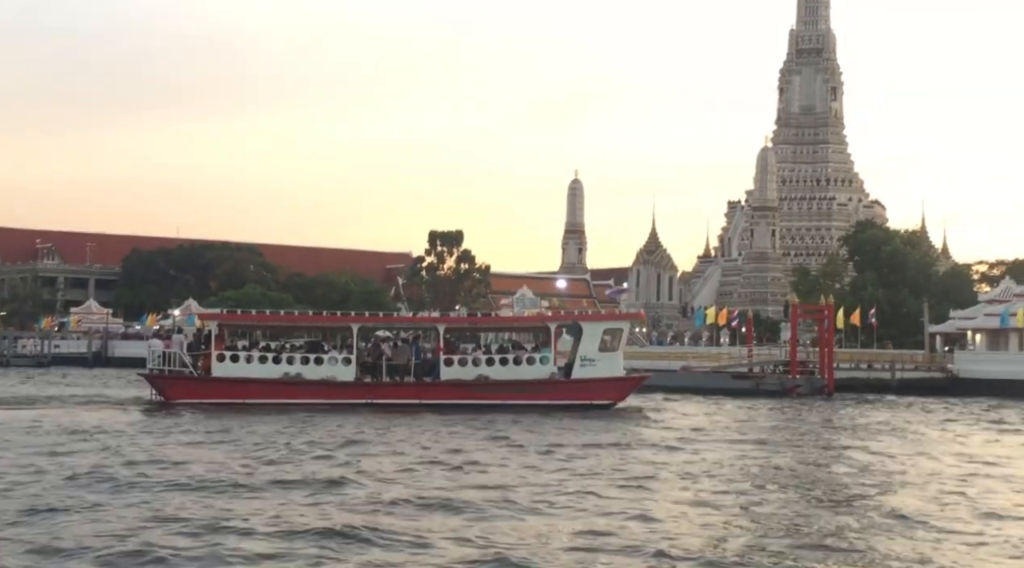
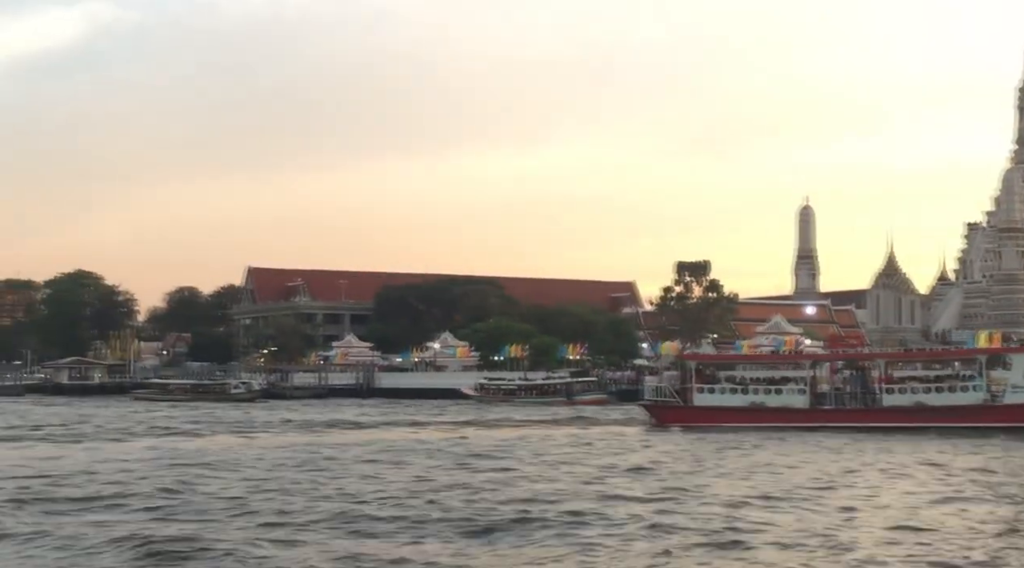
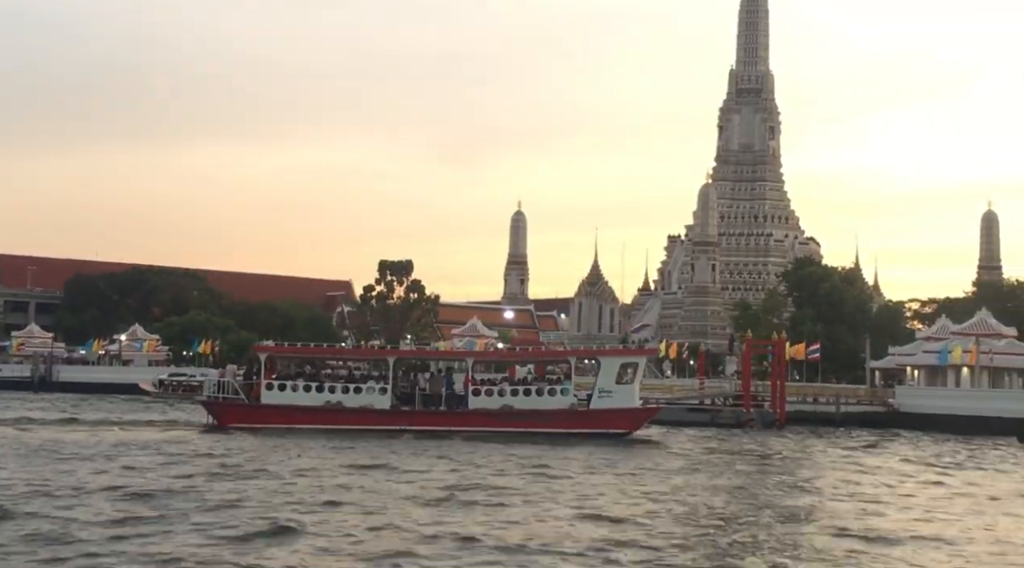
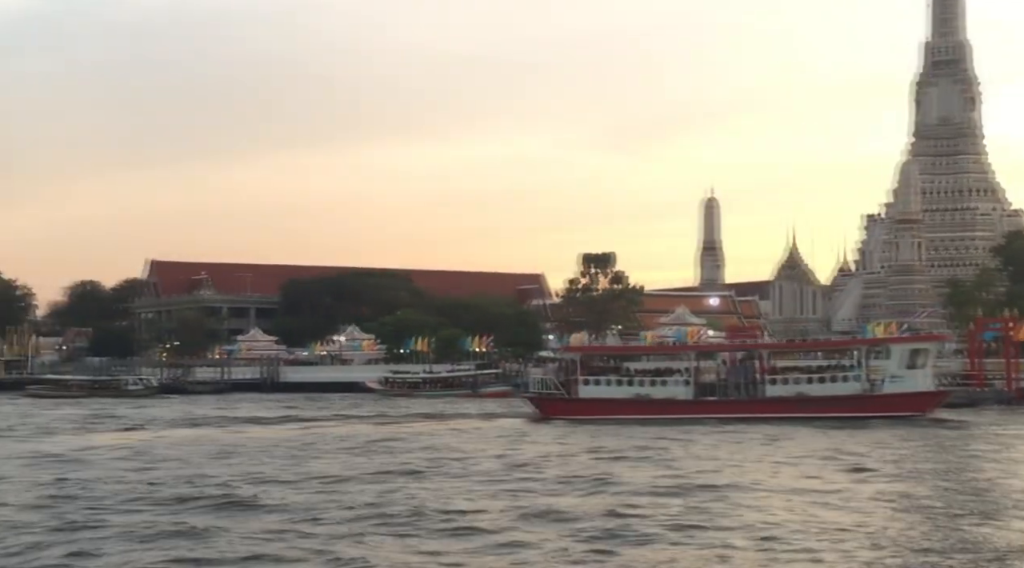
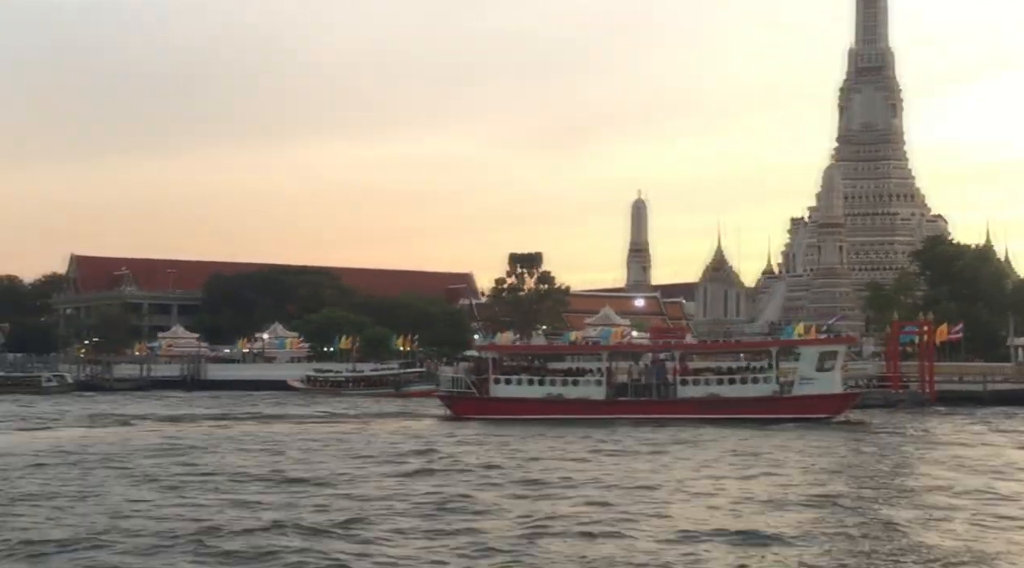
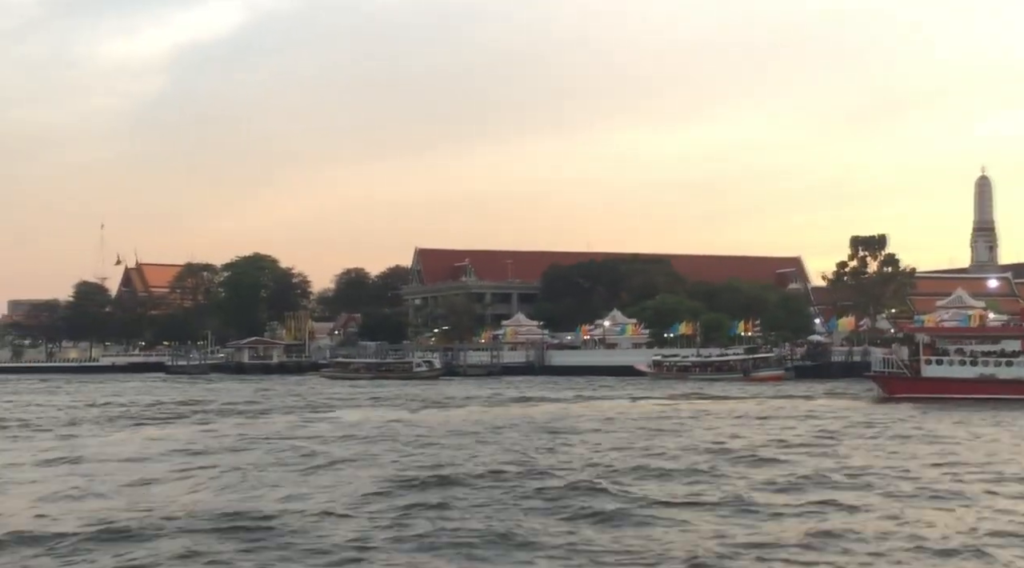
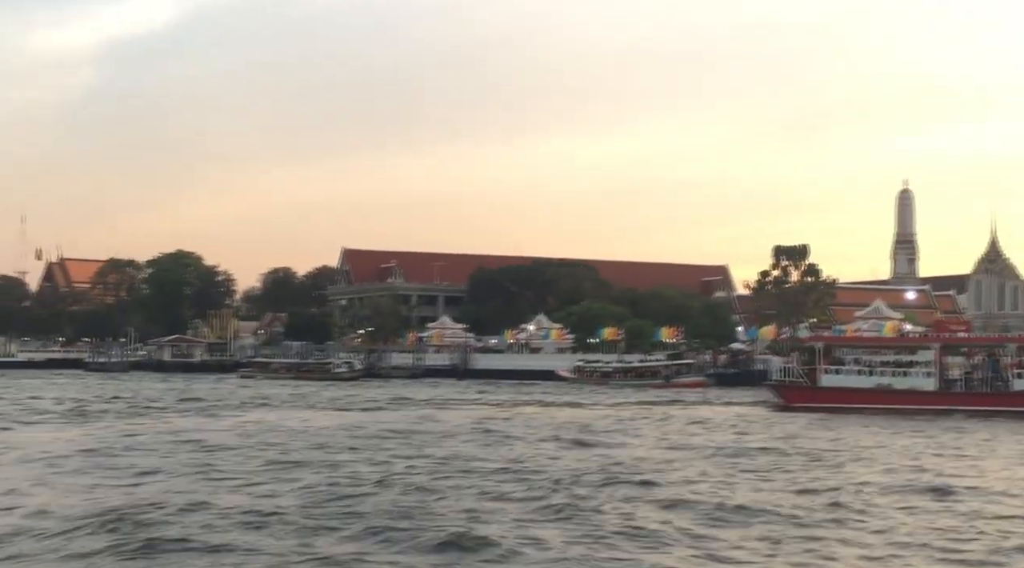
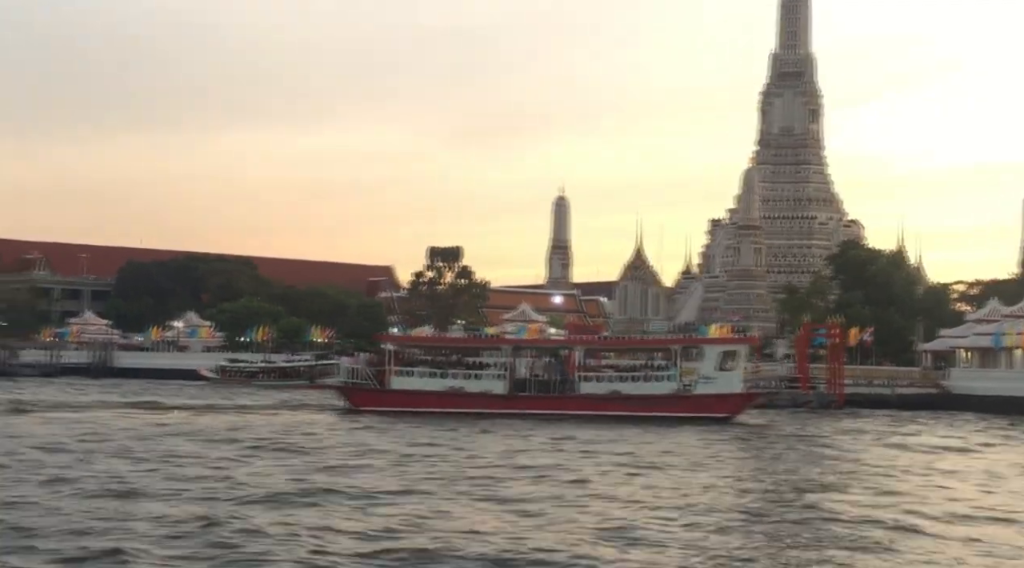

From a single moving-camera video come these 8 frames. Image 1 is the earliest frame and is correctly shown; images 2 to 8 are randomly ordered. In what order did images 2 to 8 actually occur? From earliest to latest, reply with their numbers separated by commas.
3, 8, 5, 4, 2, 7, 6
